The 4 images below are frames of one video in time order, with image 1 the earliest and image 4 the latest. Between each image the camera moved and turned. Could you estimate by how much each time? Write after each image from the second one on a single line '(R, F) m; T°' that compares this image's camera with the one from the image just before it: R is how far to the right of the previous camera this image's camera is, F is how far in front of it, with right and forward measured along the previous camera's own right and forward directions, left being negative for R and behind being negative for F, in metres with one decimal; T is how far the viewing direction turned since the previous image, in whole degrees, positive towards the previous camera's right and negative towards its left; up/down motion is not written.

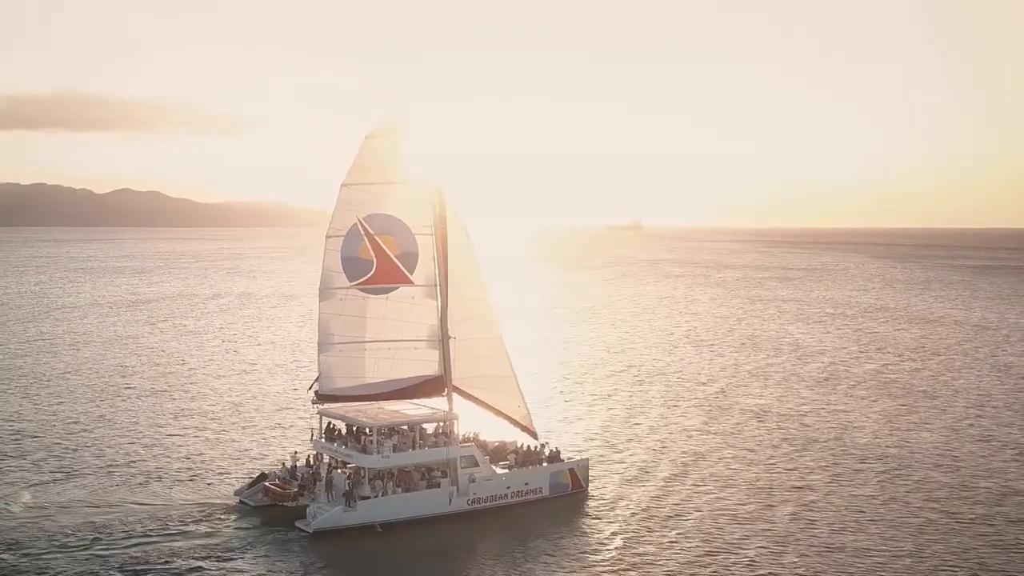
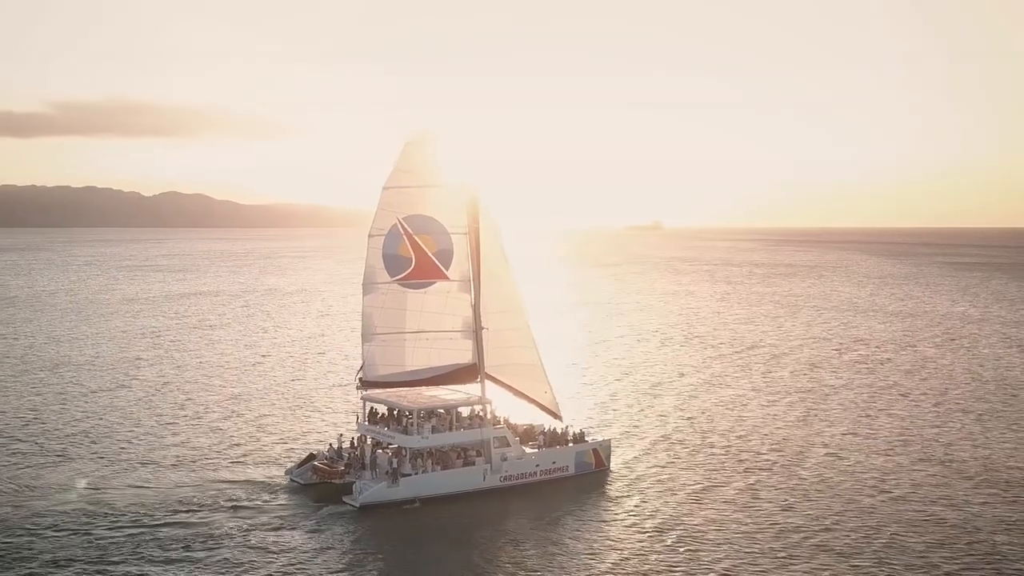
(-0.3, -1.6) m; -1°
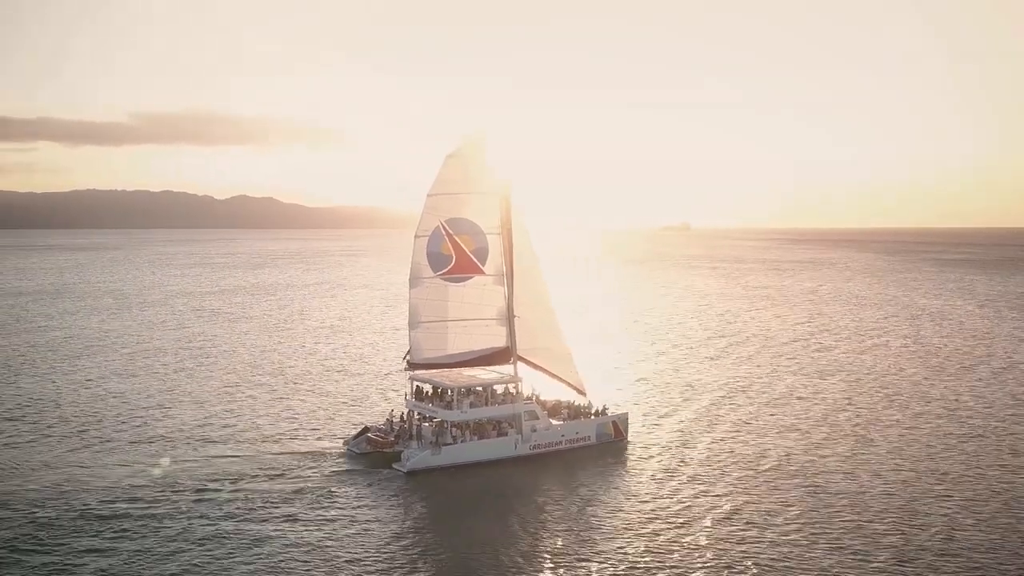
(+0.5, -2.7) m; -3°
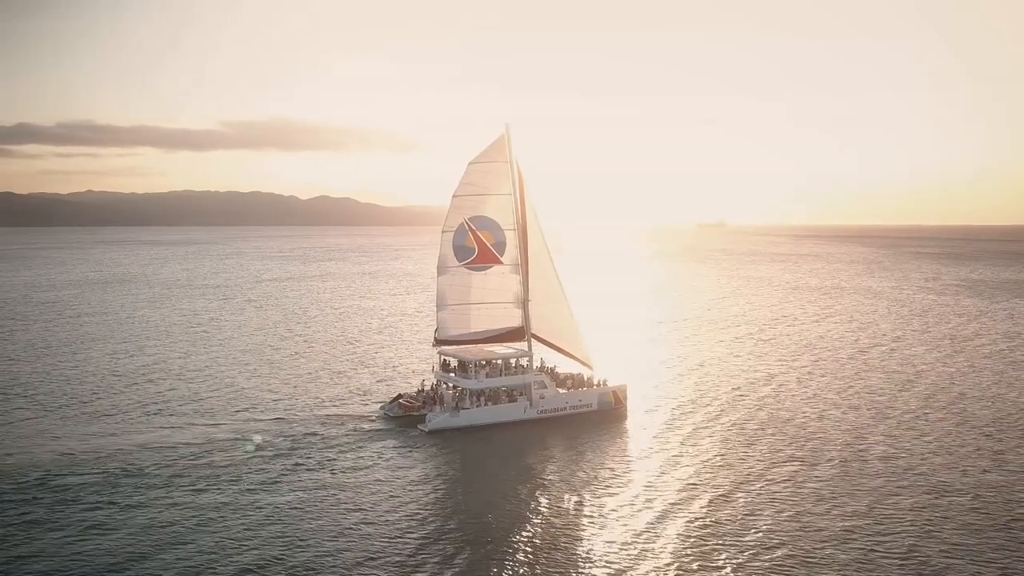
(+2.1, -3.3) m; -5°
